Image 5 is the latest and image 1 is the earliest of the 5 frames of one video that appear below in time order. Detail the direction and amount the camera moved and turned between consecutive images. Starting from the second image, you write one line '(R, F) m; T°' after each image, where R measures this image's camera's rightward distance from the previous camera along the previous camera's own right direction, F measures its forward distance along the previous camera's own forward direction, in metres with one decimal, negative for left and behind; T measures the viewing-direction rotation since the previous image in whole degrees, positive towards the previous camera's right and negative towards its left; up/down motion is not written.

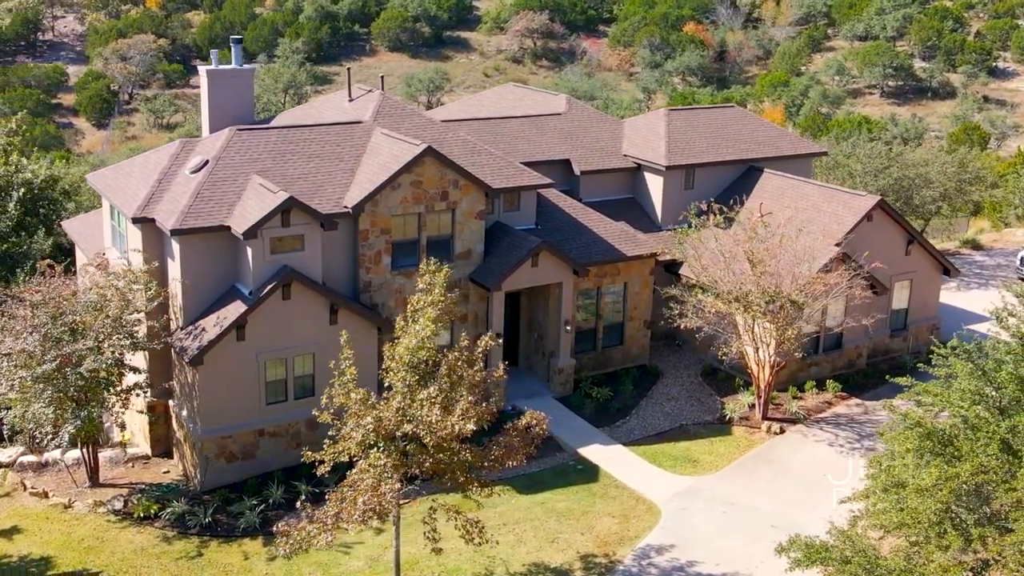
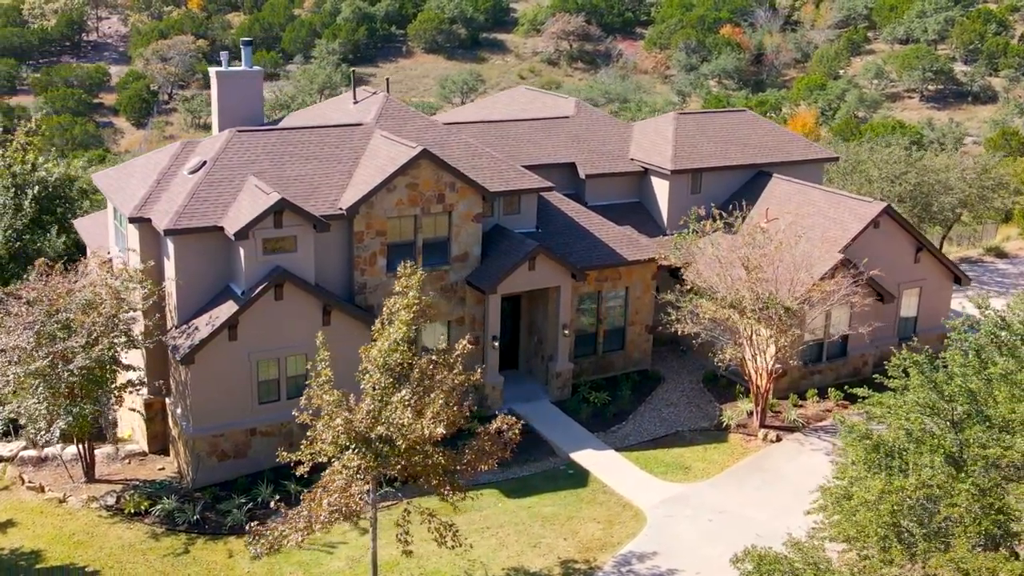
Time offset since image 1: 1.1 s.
(+1.0, 0.0) m; -2°
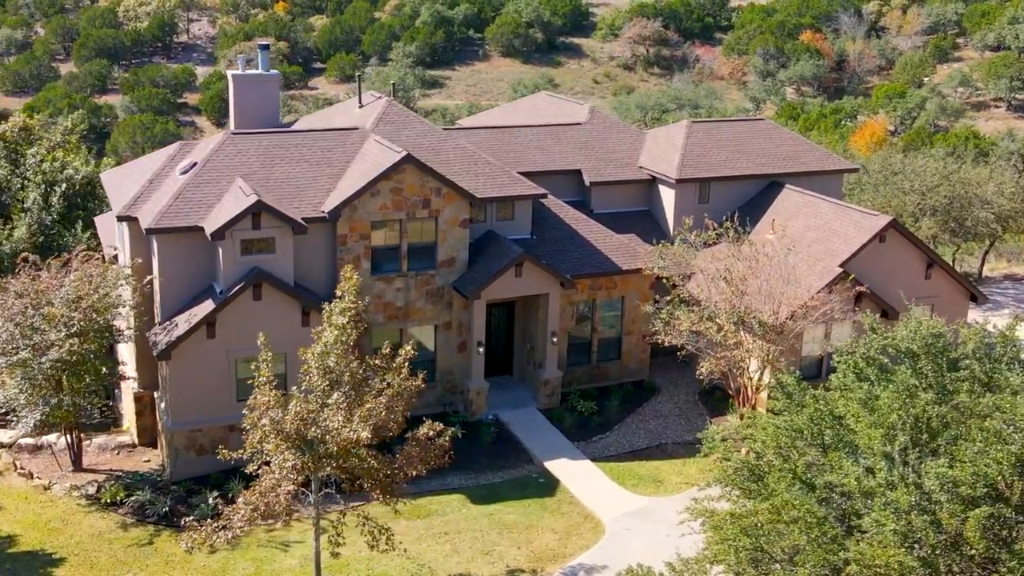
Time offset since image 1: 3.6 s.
(+2.3, +0.1) m; -5°
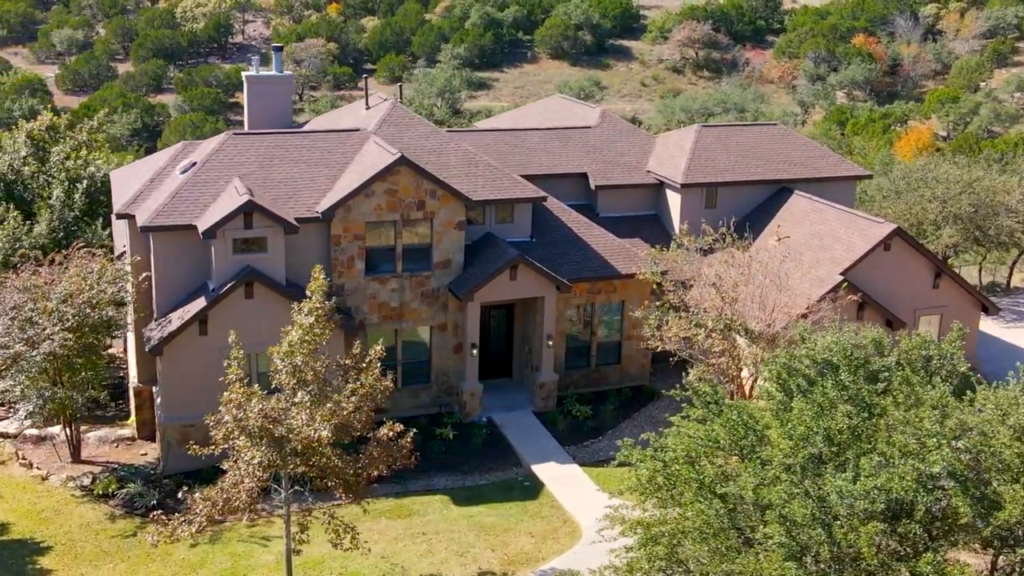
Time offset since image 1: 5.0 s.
(+1.4, 0.0) m; -3°
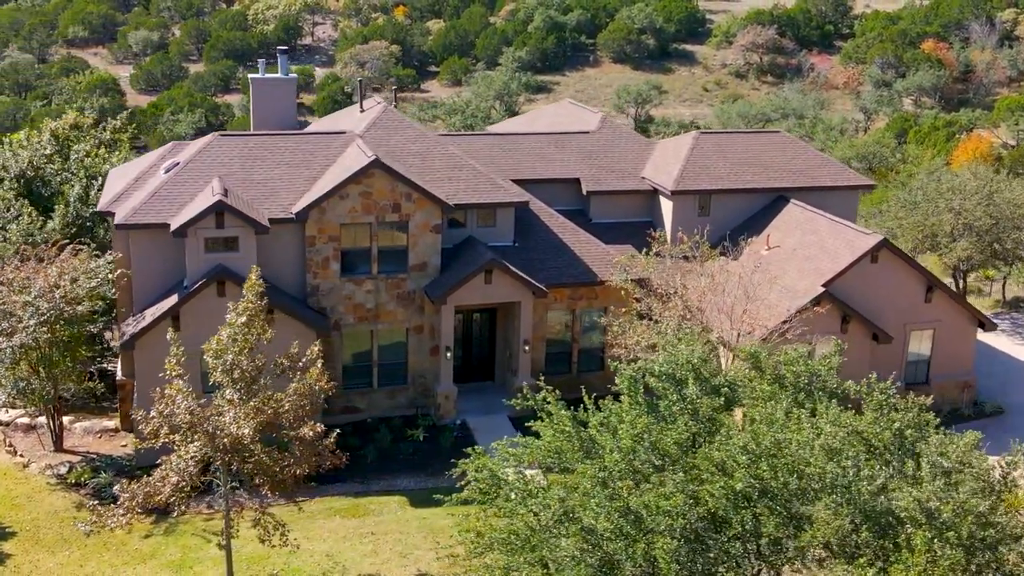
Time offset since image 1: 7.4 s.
(+2.3, 0.0) m; -4°
